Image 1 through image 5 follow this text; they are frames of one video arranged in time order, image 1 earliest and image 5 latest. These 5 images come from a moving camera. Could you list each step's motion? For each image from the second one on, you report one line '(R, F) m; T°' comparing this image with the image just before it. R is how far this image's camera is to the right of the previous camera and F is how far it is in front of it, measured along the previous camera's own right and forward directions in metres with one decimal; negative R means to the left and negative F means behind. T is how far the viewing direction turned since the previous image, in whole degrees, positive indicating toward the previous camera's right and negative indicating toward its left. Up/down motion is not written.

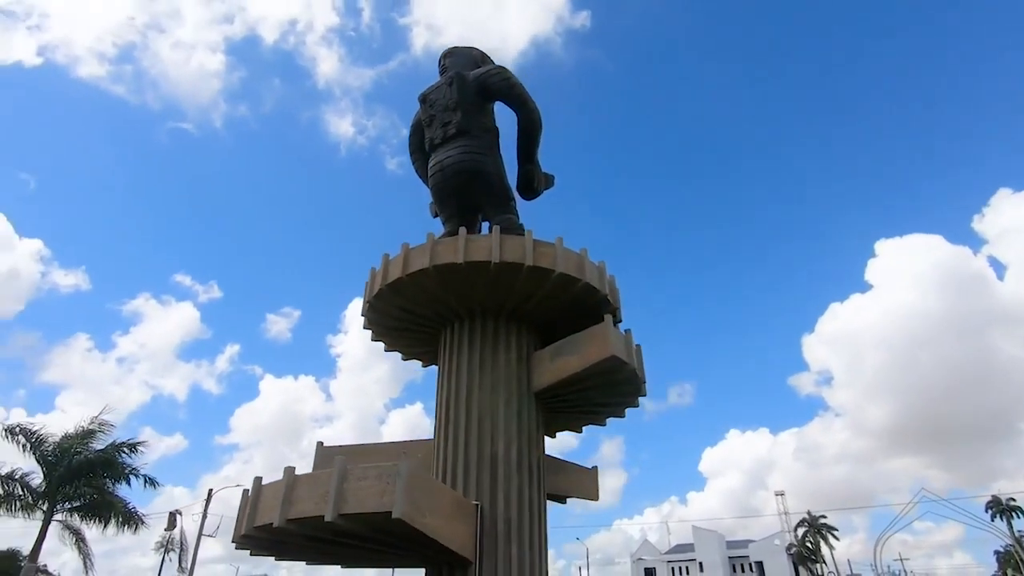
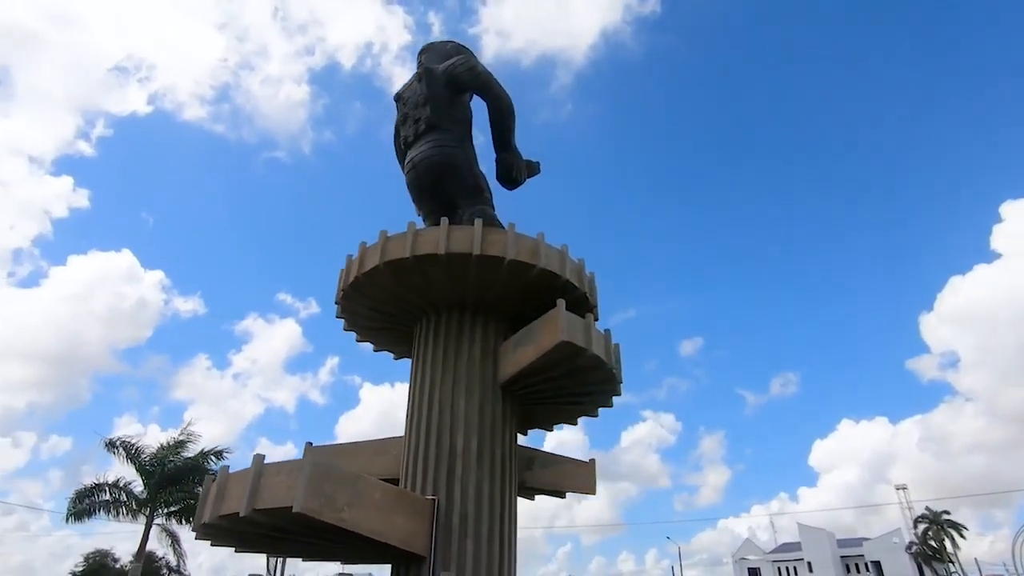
(+2.2, +0.4) m; -8°
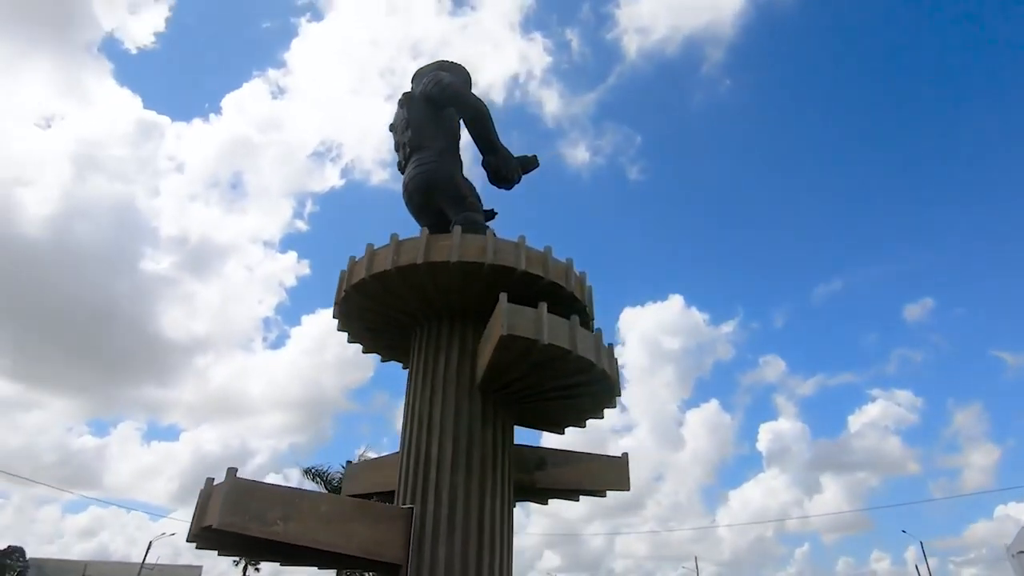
(+3.7, +0.8) m; -17°
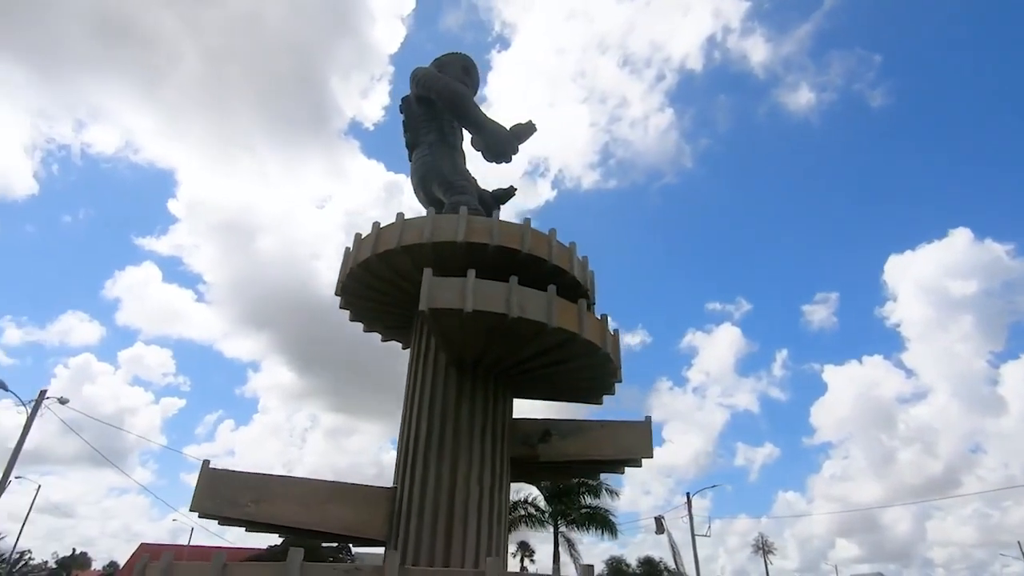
(+4.4, +1.2) m; -22°
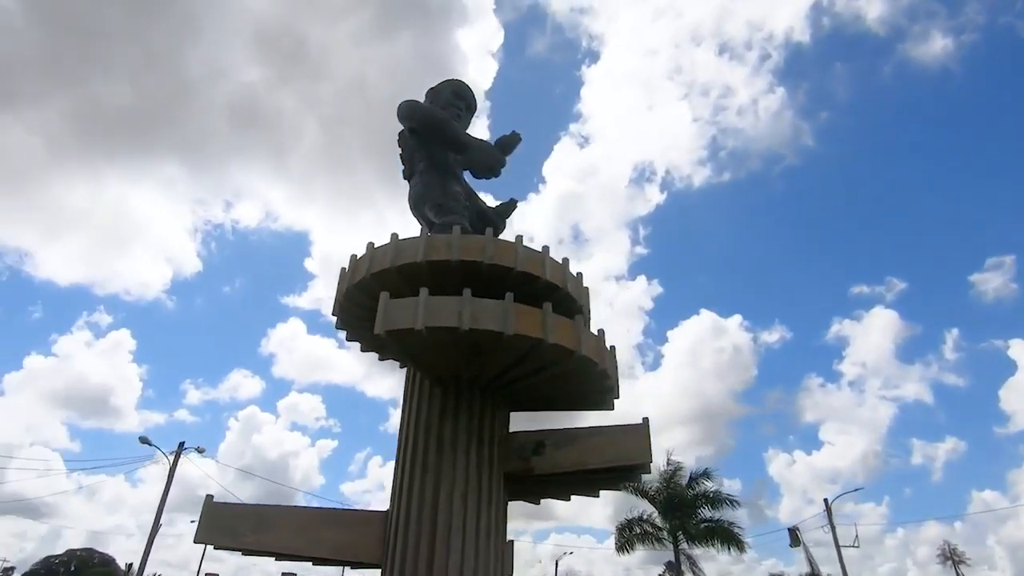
(+2.5, +0.5) m; -12°
